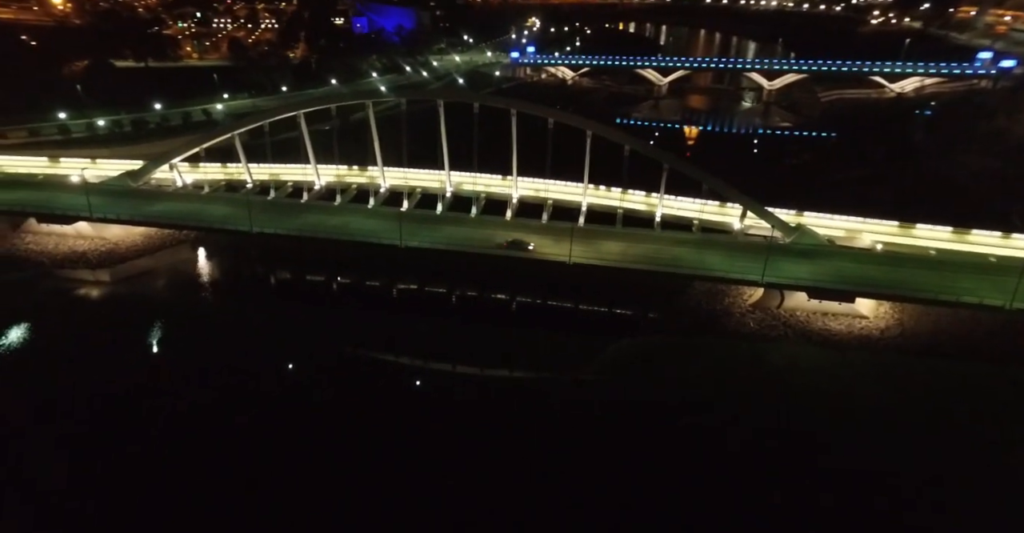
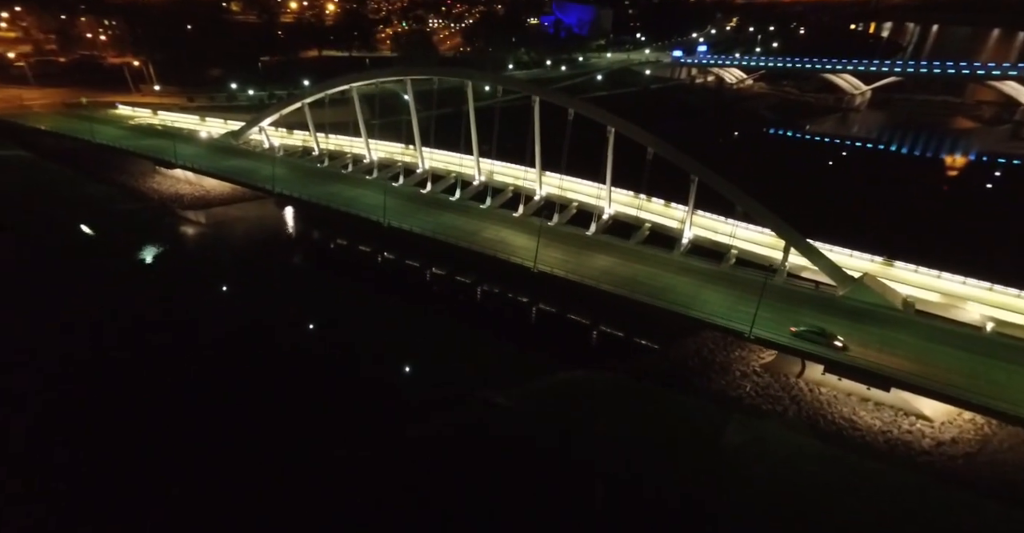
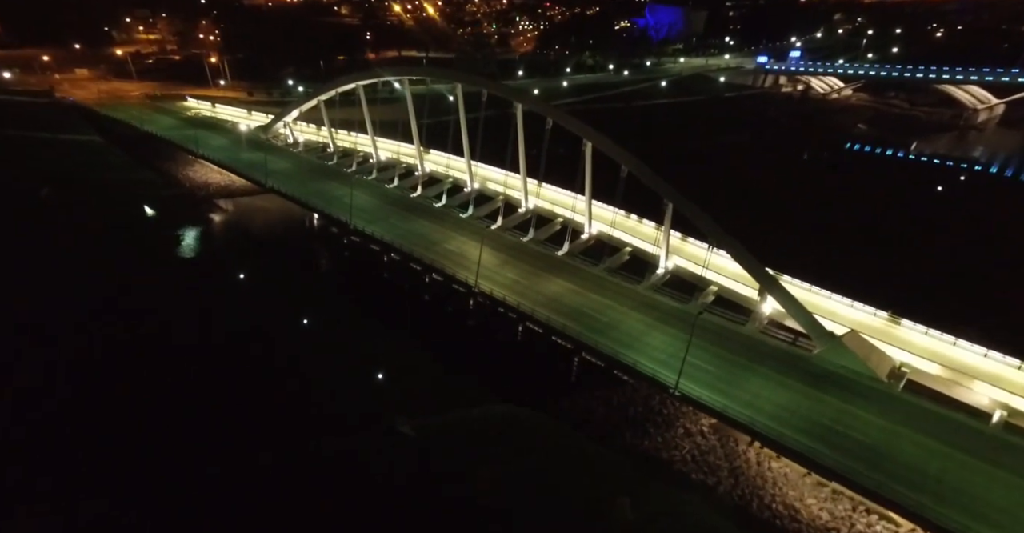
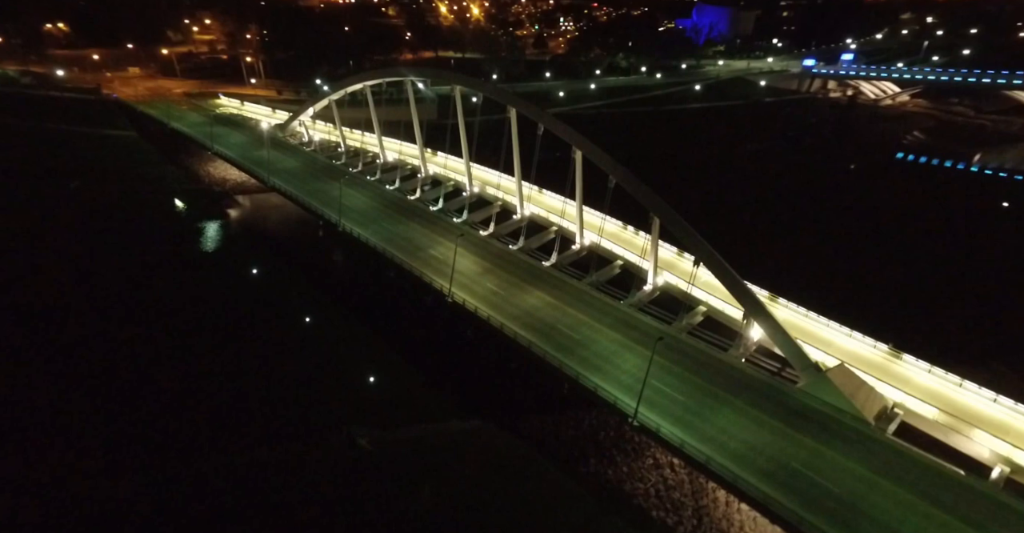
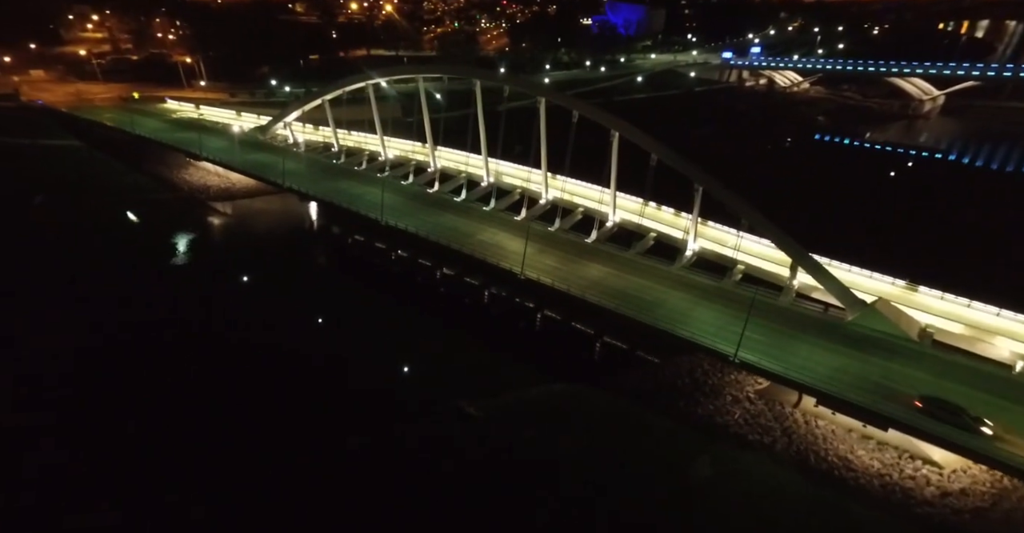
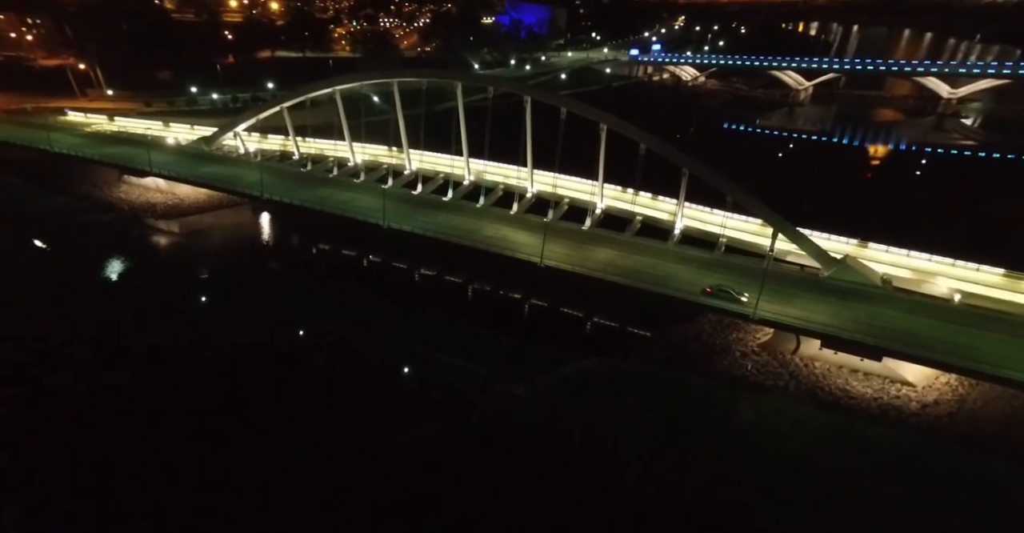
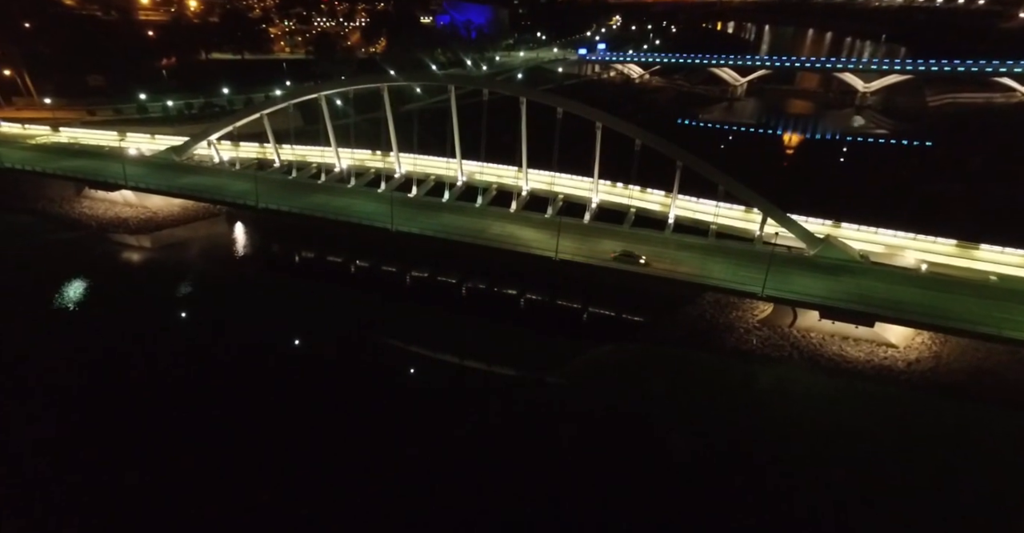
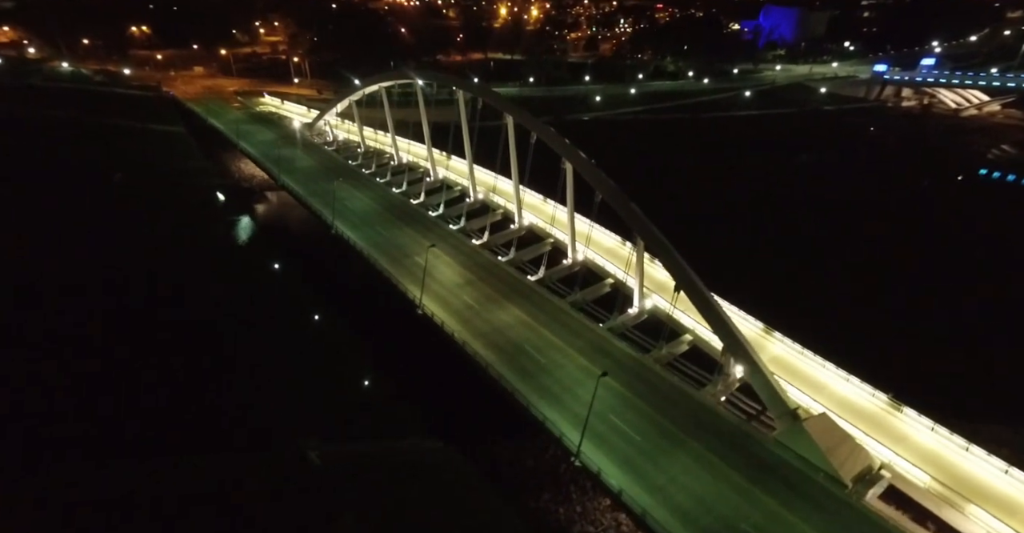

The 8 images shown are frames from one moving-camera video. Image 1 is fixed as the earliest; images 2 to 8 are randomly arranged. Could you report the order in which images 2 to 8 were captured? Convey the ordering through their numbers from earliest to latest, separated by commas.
7, 6, 2, 5, 3, 4, 8
